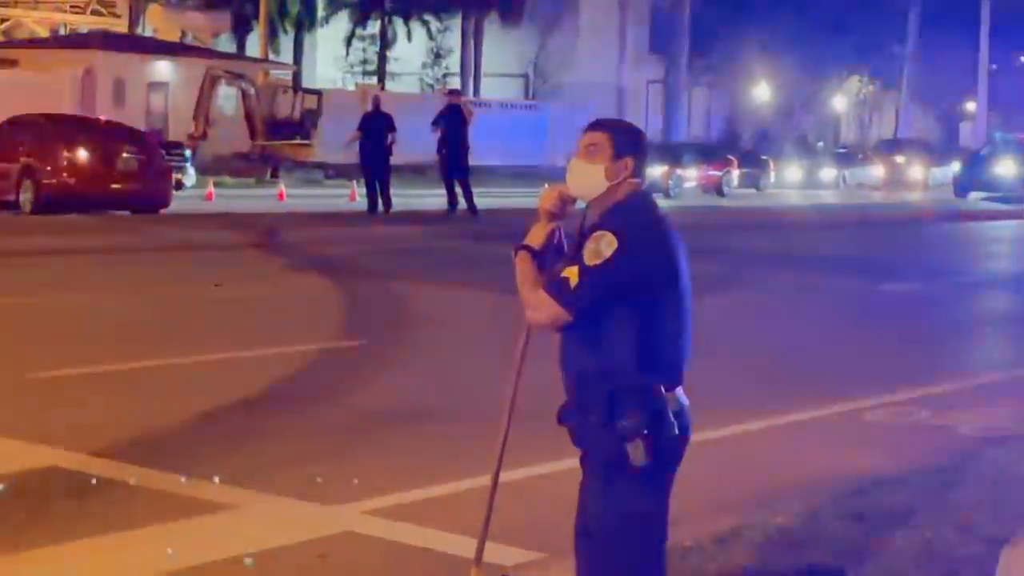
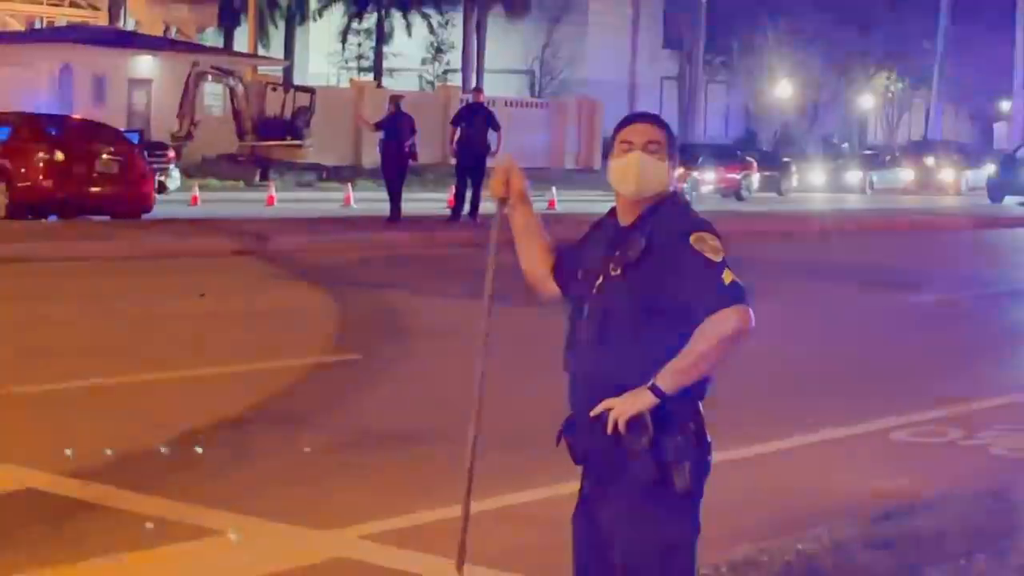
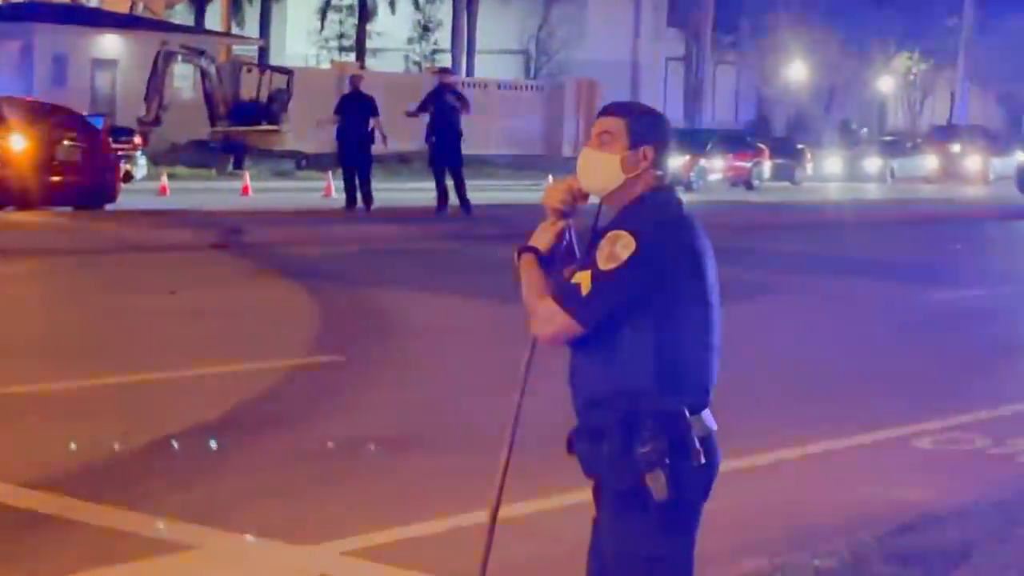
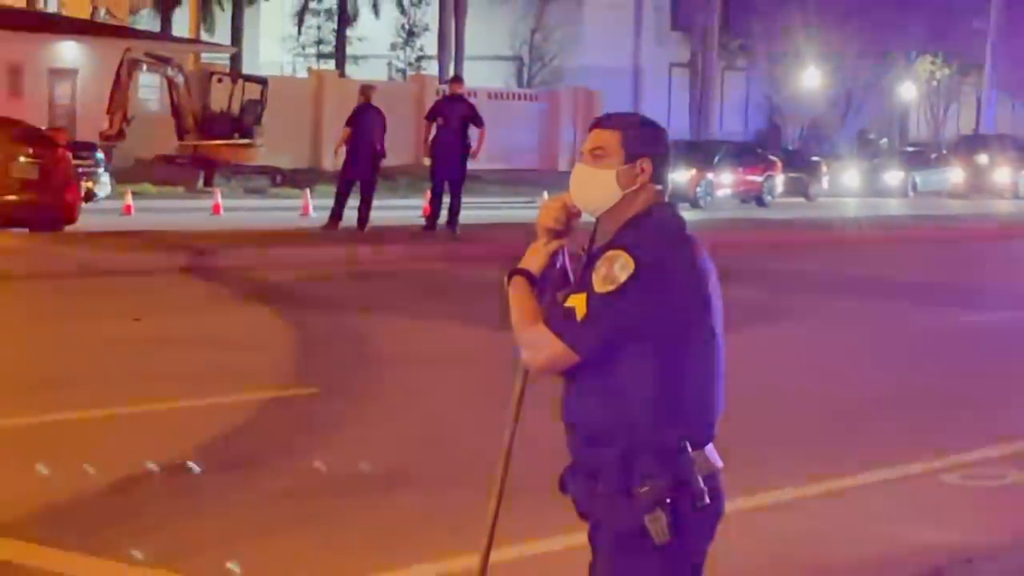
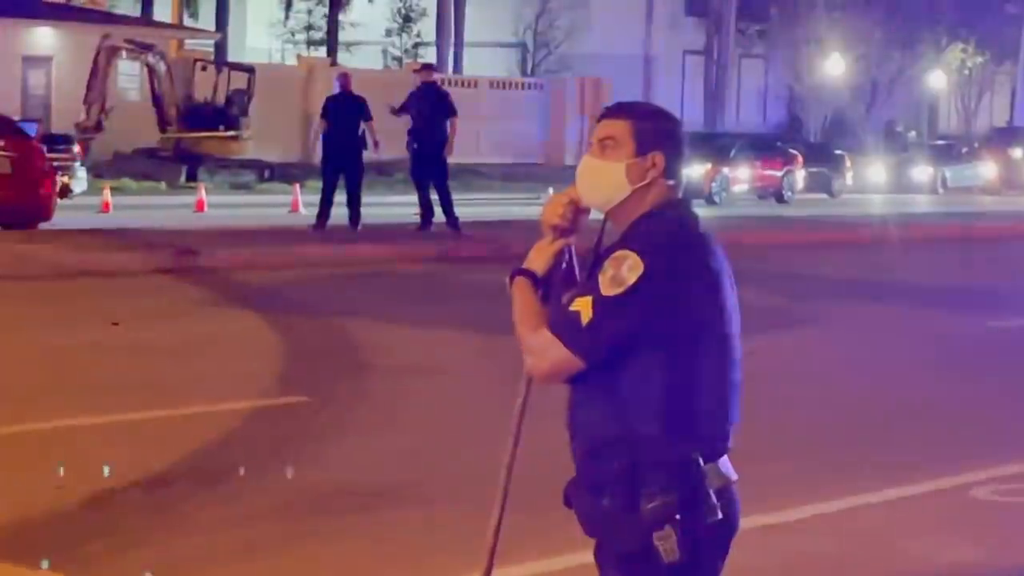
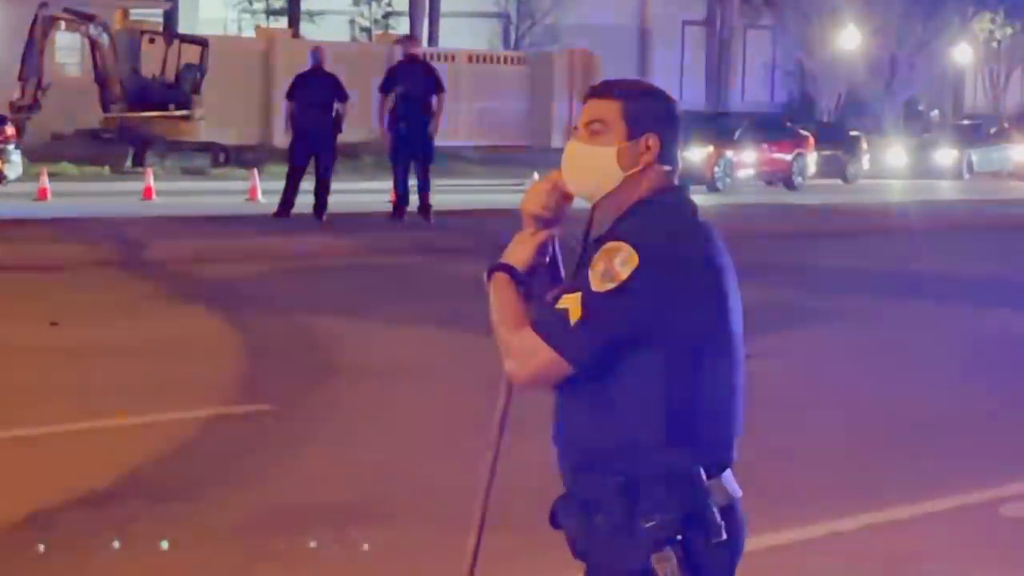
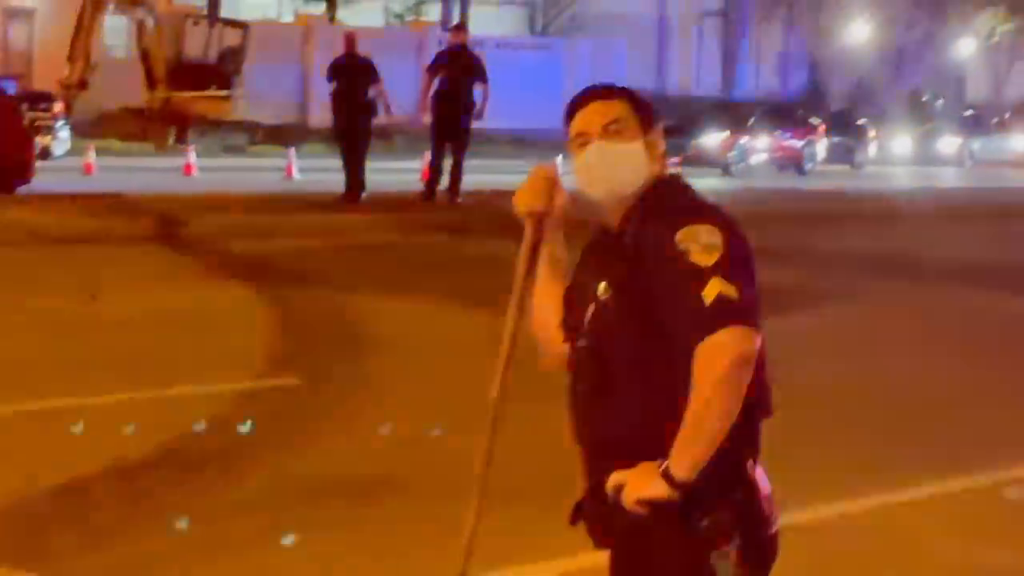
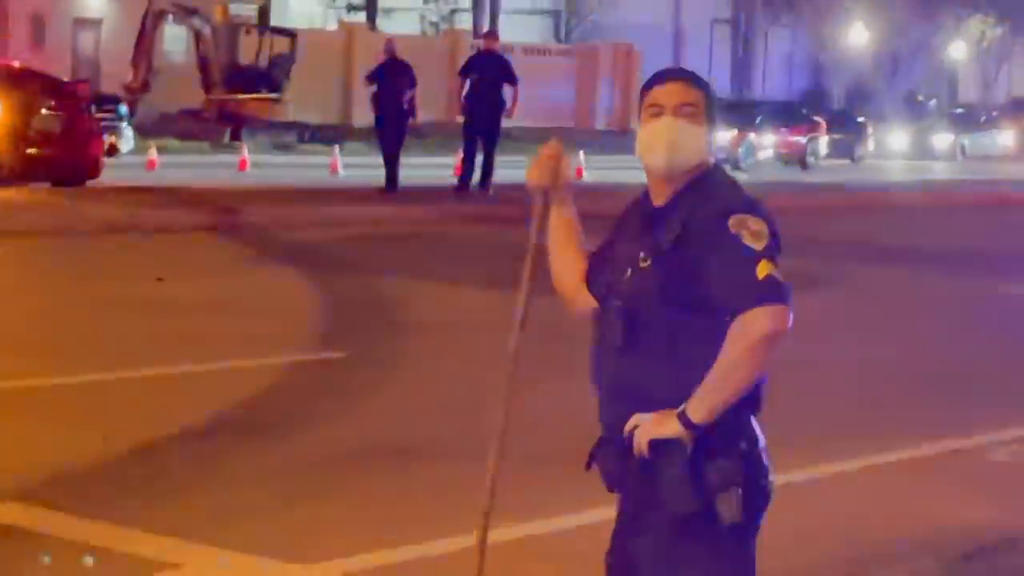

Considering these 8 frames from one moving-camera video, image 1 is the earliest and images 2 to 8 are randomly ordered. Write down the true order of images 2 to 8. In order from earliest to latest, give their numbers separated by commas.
3, 5, 6, 4, 2, 8, 7
